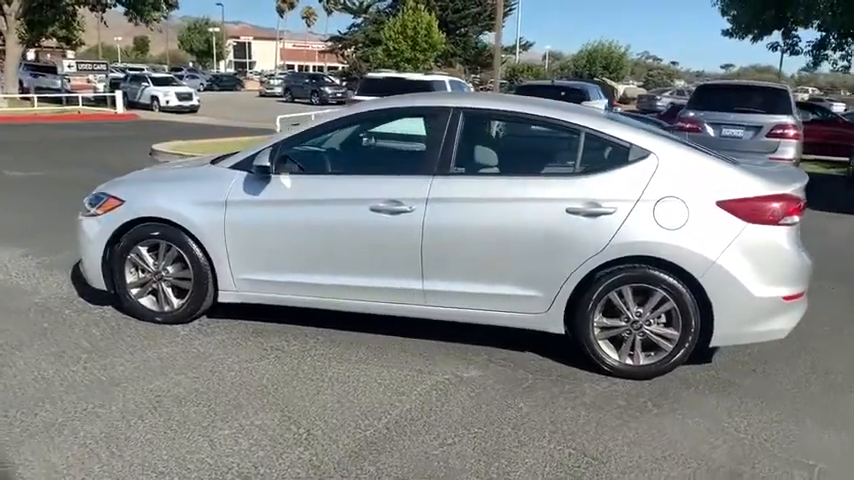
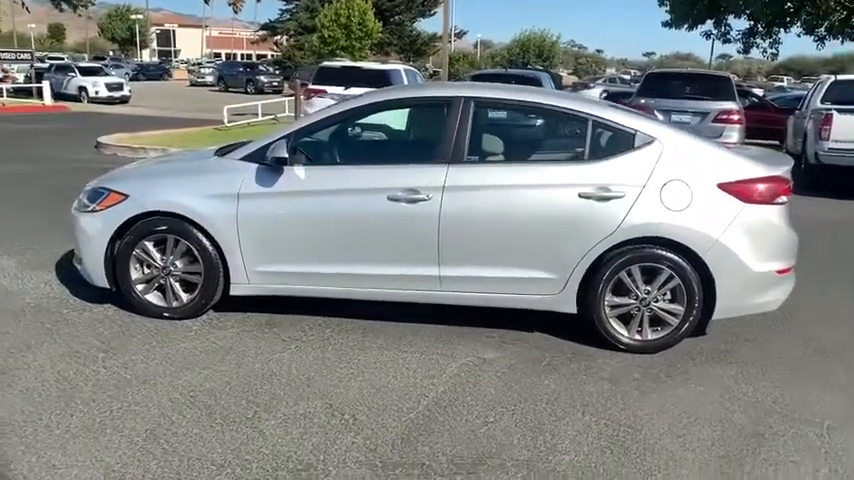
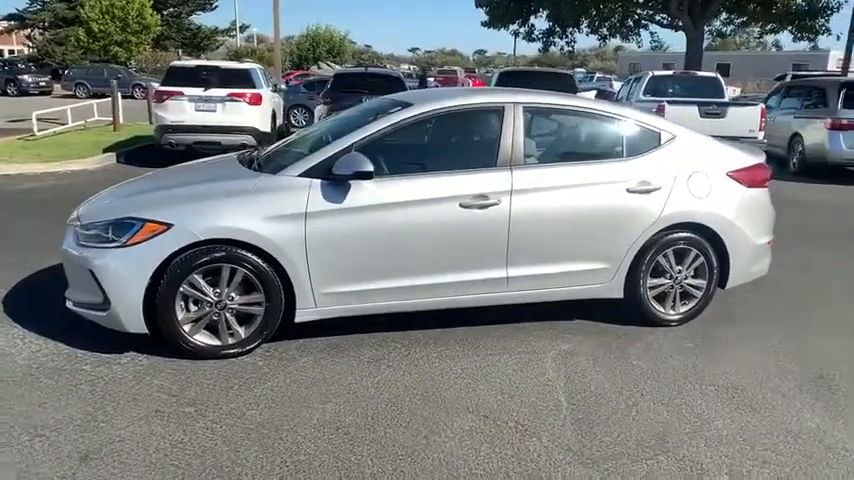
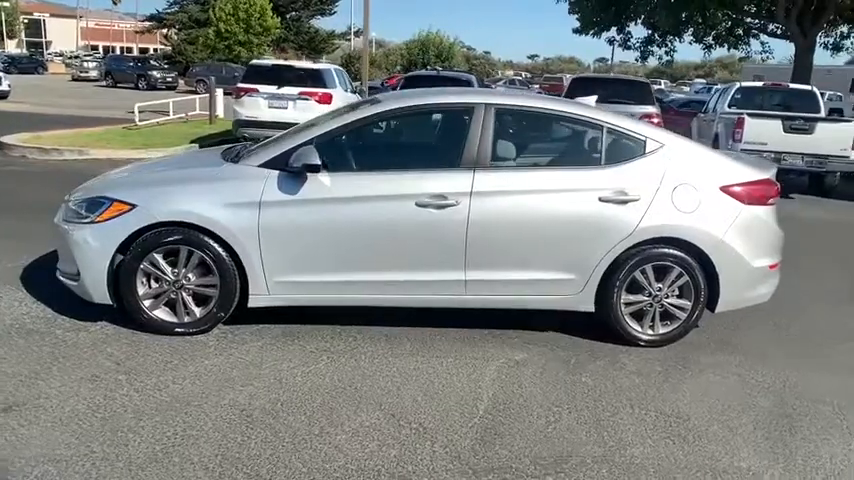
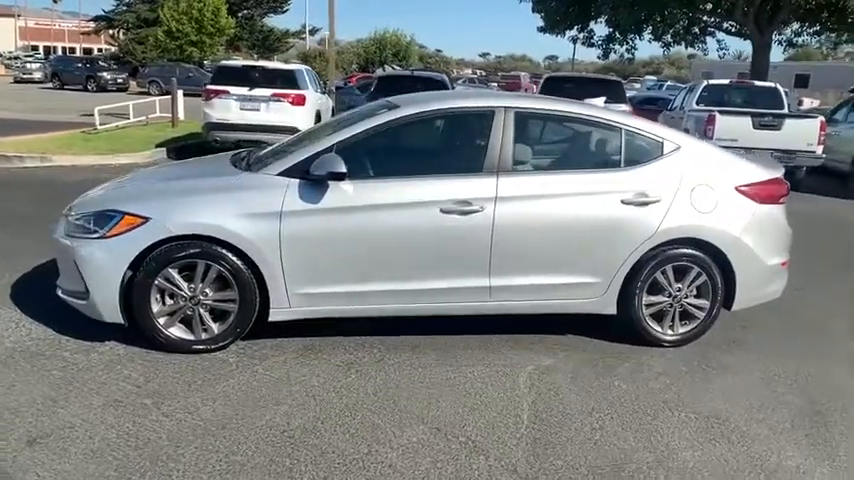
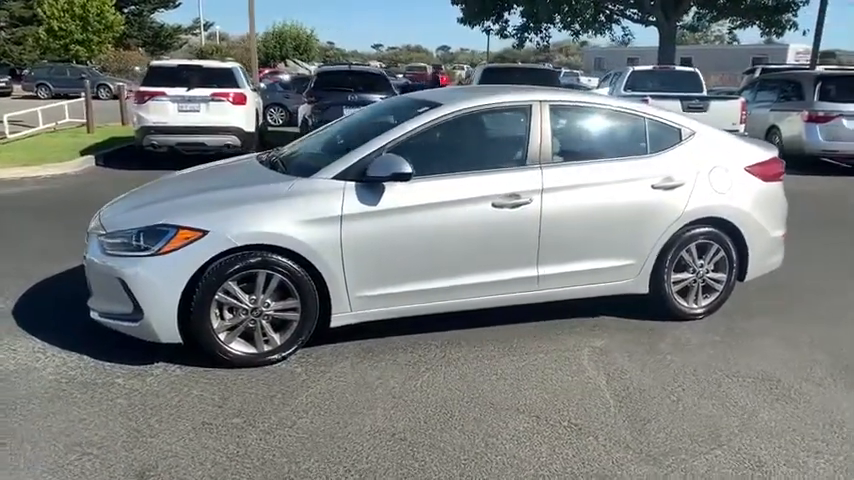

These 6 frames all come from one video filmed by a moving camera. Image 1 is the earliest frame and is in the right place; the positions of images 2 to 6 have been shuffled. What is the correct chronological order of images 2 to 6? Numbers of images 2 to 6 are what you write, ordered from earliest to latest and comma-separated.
2, 4, 5, 3, 6
